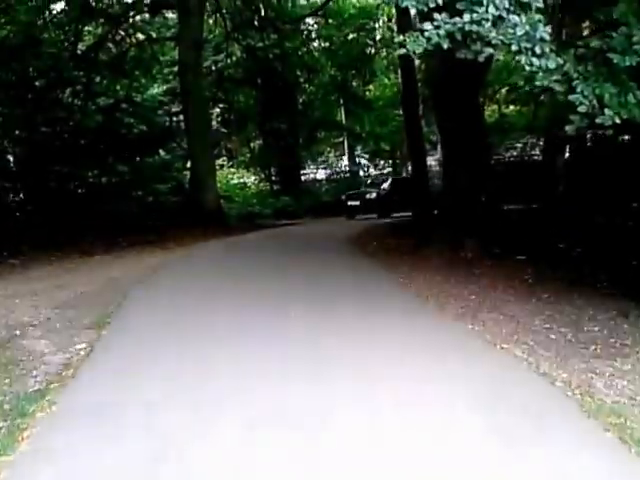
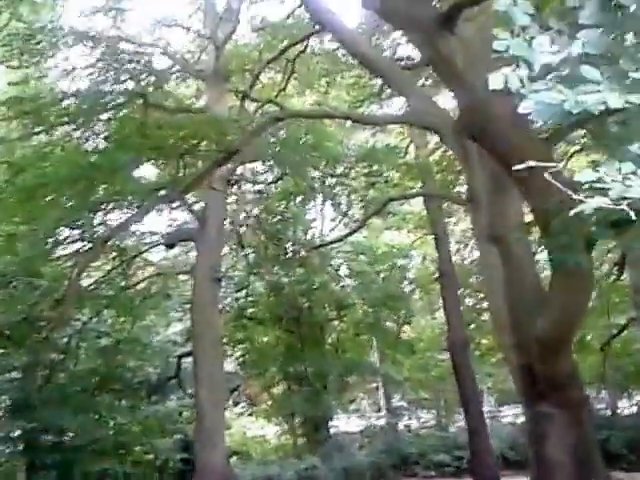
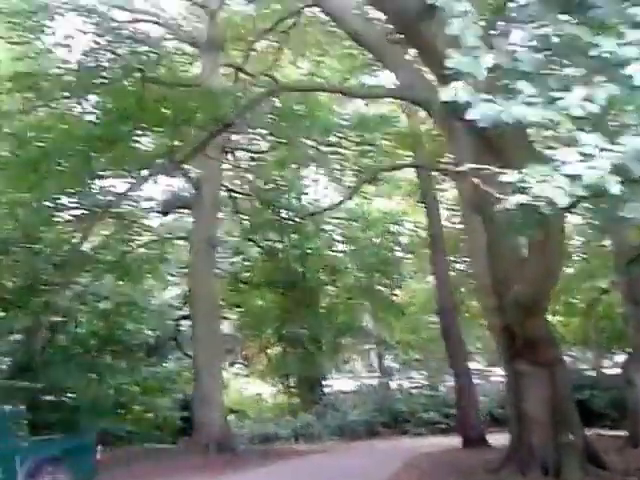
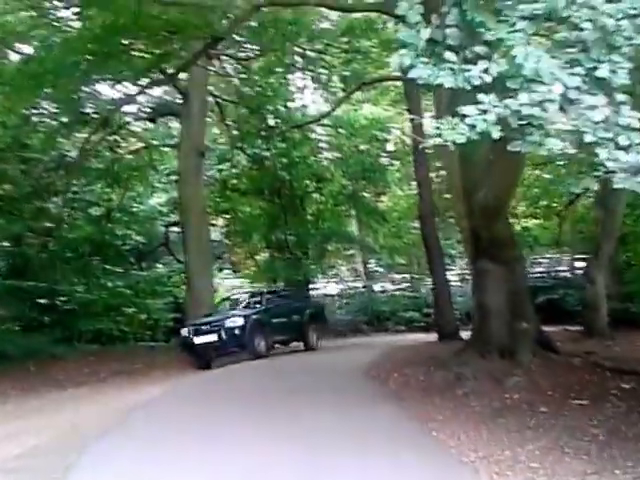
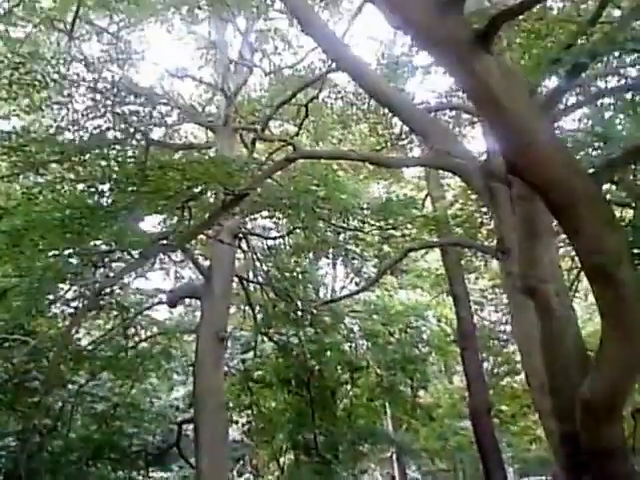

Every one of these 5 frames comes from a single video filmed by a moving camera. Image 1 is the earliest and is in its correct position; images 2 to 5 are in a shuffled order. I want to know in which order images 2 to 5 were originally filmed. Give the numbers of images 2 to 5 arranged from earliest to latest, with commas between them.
4, 3, 2, 5
